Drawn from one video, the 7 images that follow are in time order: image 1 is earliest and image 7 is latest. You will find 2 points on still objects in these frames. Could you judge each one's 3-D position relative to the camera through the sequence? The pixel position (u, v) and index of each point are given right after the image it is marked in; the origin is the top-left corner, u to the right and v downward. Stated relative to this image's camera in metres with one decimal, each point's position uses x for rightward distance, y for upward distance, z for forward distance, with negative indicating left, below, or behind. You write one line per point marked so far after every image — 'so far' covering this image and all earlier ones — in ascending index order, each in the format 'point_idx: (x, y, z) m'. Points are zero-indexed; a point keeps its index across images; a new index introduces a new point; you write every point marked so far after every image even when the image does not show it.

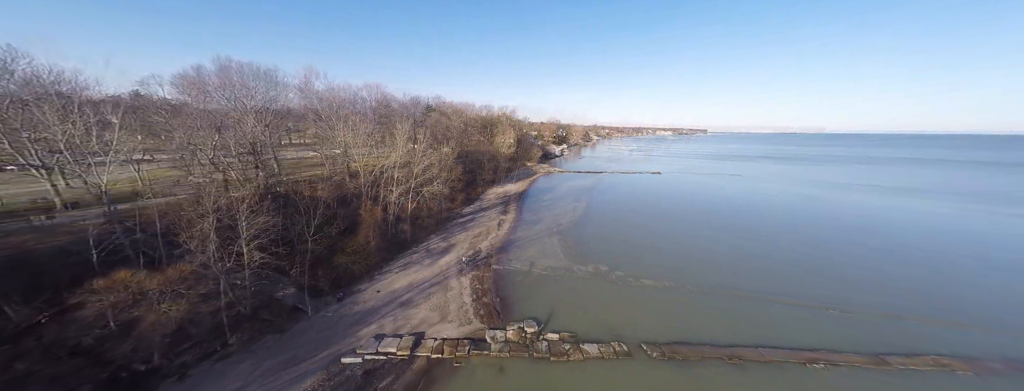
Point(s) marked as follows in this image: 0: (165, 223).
0: (-19.2, -1.5, +17.0) m
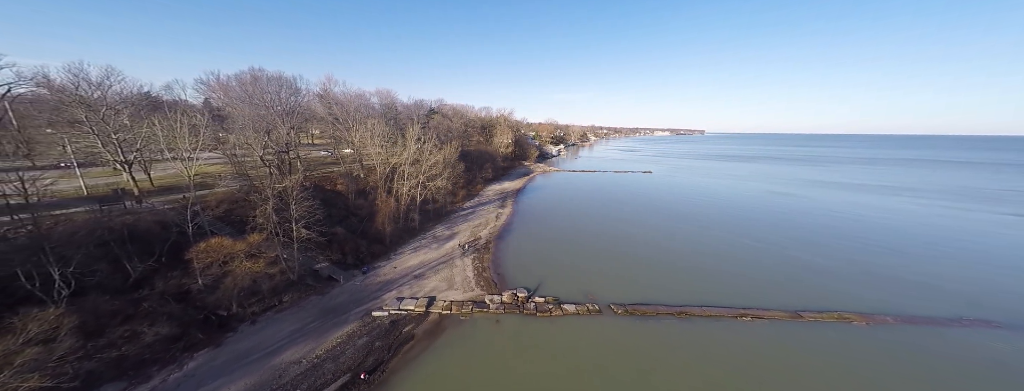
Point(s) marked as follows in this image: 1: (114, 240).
0: (-19.6, -0.8, +21.0) m
1: (-20.0, -2.2, +15.4) m
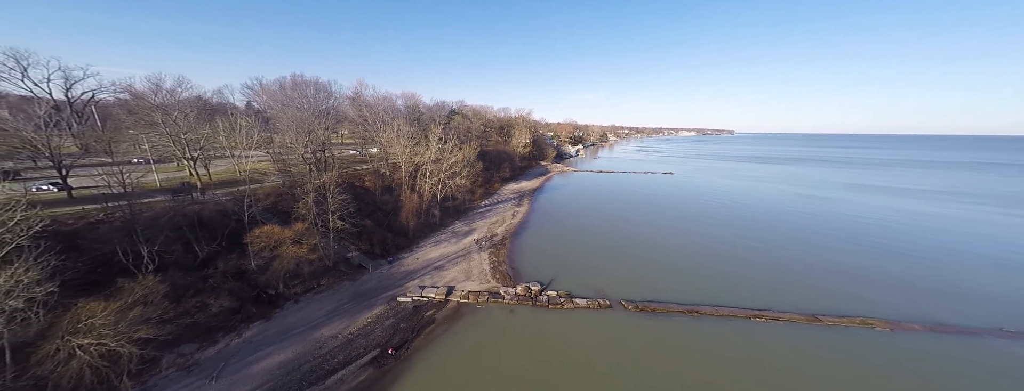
0: (-18.4, -0.3, +23.6) m
1: (-19.2, -1.7, +18.0) m
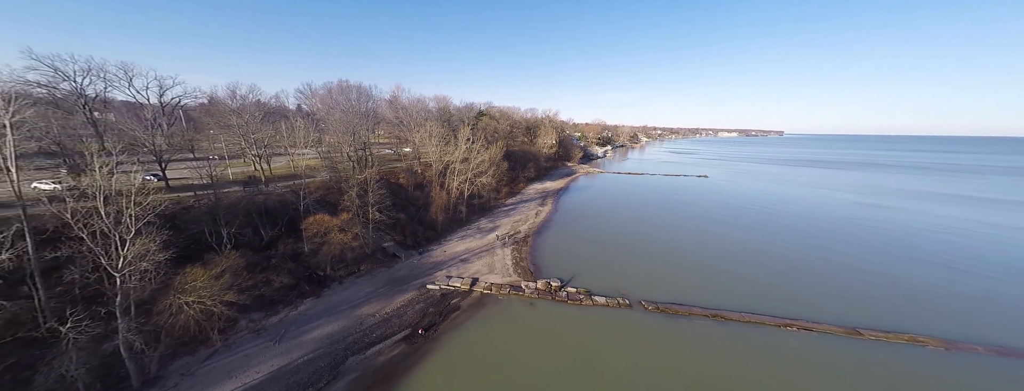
0: (-16.5, +0.2, +26.4) m
1: (-17.8, -1.1, +21.0) m
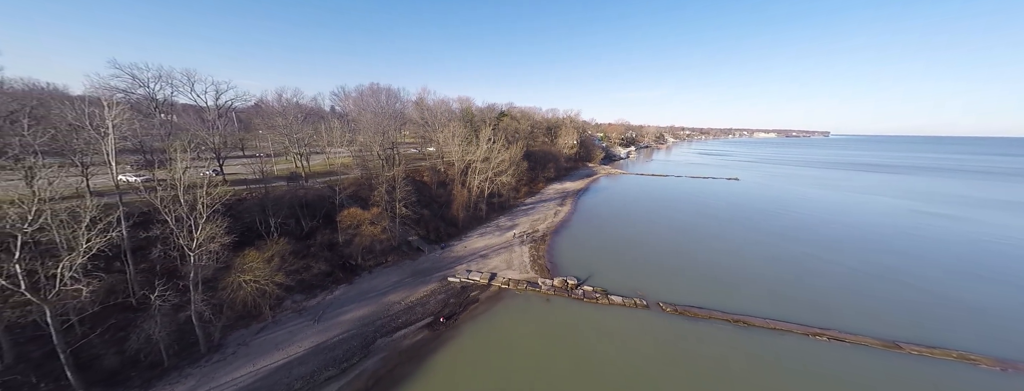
0: (-14.8, +0.6, +28.5) m
1: (-16.4, -0.7, +23.1) m
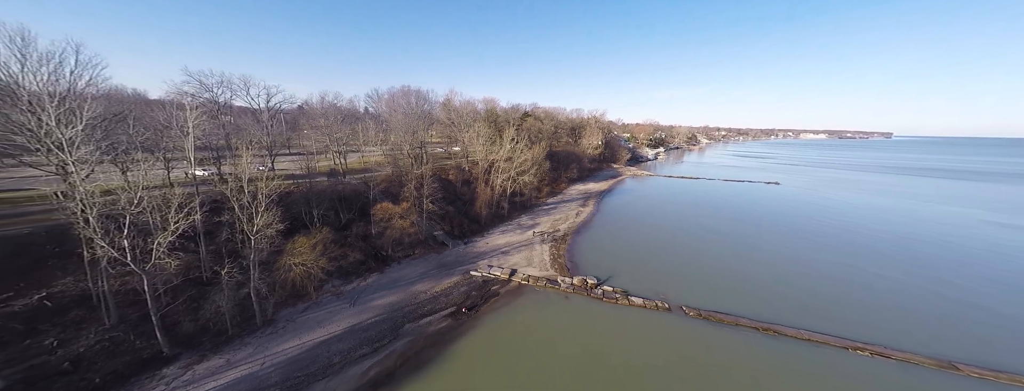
0: (-12.6, +1.0, +30.4) m
1: (-14.7, -0.3, +25.2) m
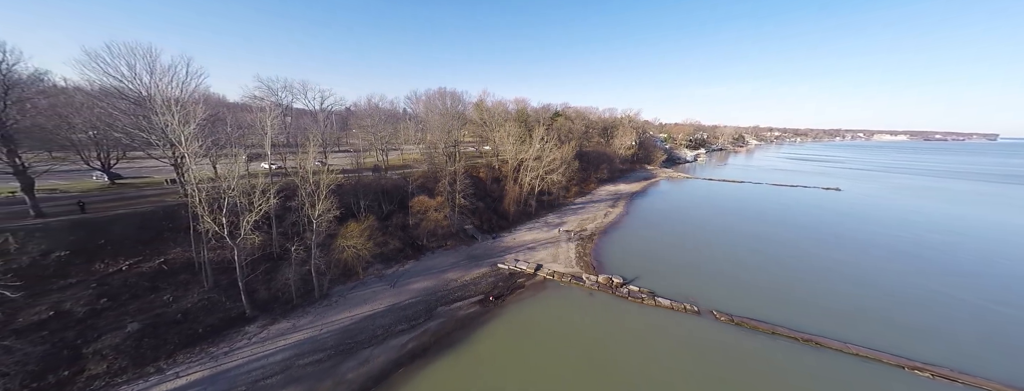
0: (-9.7, +1.6, +32.8) m
1: (-12.3, +0.3, +27.8) m
